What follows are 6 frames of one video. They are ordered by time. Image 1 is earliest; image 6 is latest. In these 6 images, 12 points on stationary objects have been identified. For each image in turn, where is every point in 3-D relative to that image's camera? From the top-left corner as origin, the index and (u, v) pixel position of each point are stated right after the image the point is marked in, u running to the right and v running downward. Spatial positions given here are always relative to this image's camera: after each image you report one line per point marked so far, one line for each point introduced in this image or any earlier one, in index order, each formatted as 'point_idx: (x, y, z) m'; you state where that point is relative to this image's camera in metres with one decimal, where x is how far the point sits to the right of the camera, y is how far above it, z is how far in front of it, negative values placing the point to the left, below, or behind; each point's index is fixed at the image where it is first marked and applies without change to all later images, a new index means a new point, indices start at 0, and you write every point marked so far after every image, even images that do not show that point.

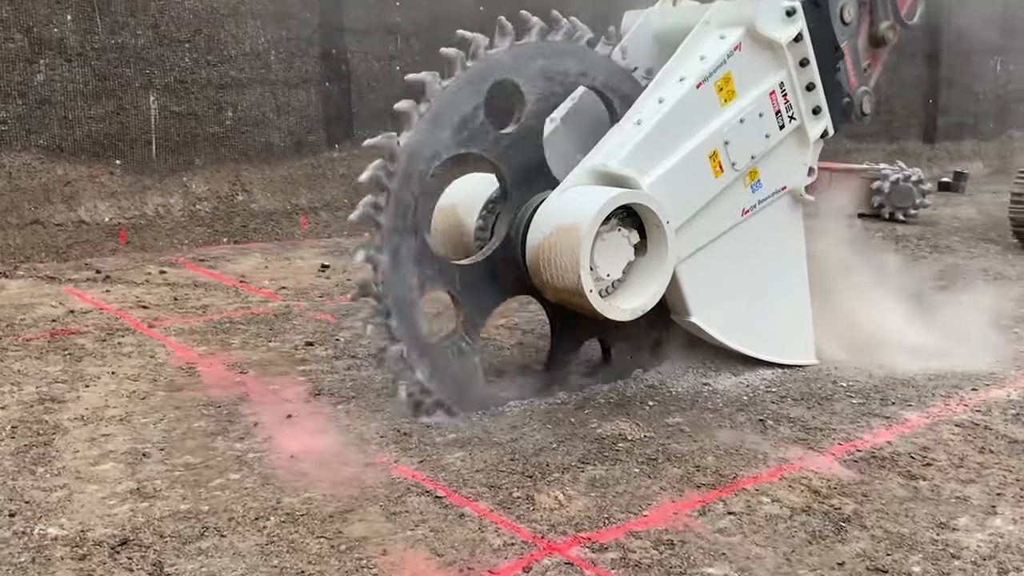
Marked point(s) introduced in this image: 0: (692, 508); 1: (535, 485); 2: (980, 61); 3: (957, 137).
0: (+0.5, -0.6, +2.6) m
1: (+0.1, -0.5, +2.7) m
2: (+5.4, +2.7, +12.1) m
3: (+5.2, +1.8, +12.1) m
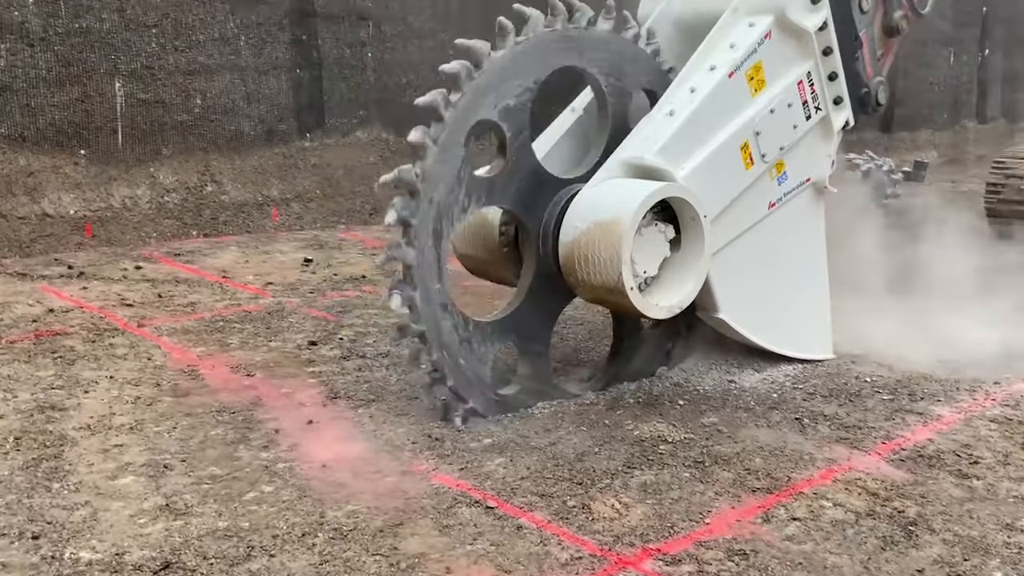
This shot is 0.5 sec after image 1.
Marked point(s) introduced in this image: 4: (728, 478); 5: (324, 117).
0: (+0.6, -0.6, +2.5) m
1: (+0.2, -0.5, +2.6) m
2: (+5.0, +2.8, +12.3) m
3: (+4.7, +1.9, +12.3) m
4: (+0.6, -0.5, +2.7) m
5: (-1.4, +1.3, +7.7) m
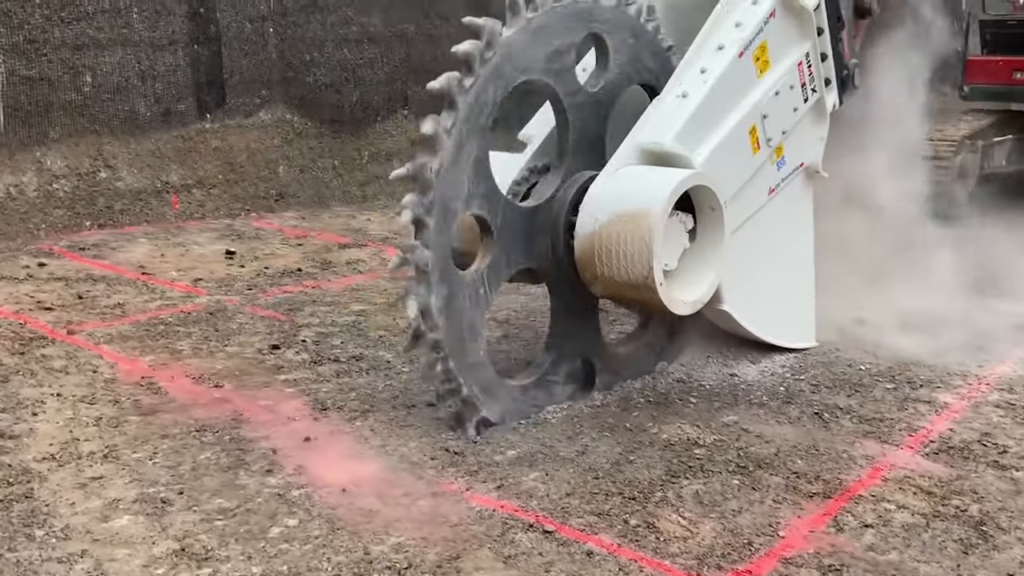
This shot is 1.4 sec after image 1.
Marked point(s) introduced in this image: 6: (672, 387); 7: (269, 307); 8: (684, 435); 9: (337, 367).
0: (+0.7, -0.5, +2.4) m
1: (+0.3, -0.5, +2.4) m
2: (+3.6, +3.1, +12.6) m
3: (+3.4, +2.2, +12.6) m
4: (+0.7, -0.5, +2.6) m
5: (-2.0, +1.4, +7.2) m
6: (+0.5, -0.3, +3.3) m
7: (-1.0, -0.1, +4.2) m
8: (+0.5, -0.4, +2.9) m
9: (-0.6, -0.3, +3.4) m
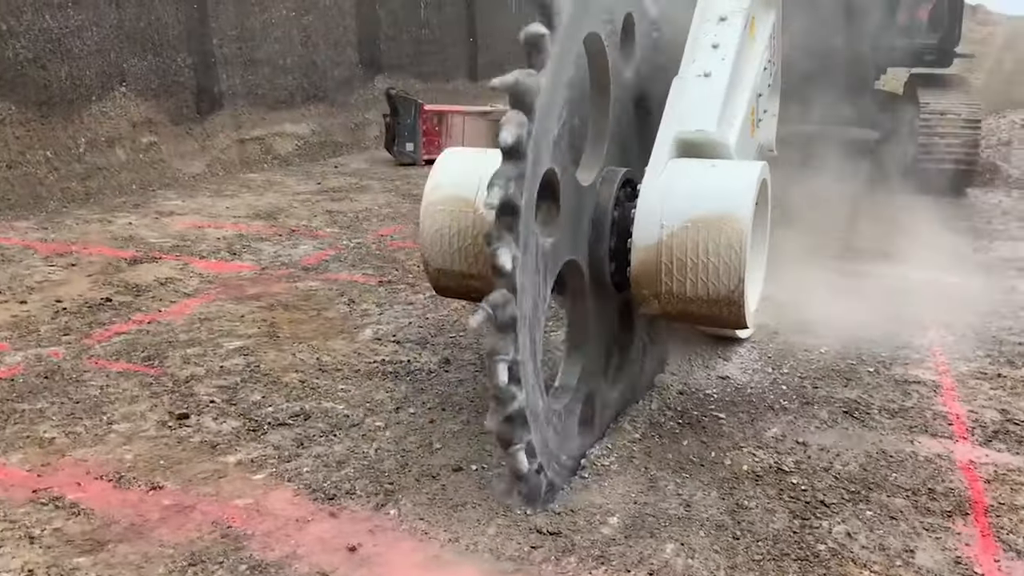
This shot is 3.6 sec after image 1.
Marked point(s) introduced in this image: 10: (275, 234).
0: (+1.0, -0.6, +2.2) m
1: (+0.6, -0.6, +2.0) m
2: (-0.1, +3.6, +12.6) m
3: (-0.2, +2.6, +12.5) m
4: (+0.9, -0.5, +2.3) m
5: (-3.4, +1.2, +5.6) m
6: (+0.5, -0.3, +2.9) m
7: (-1.3, -0.2, +3.3) m
8: (+0.6, -0.4, +2.6) m
9: (-0.6, -0.4, +2.7) m
10: (-1.2, +0.3, +5.3) m
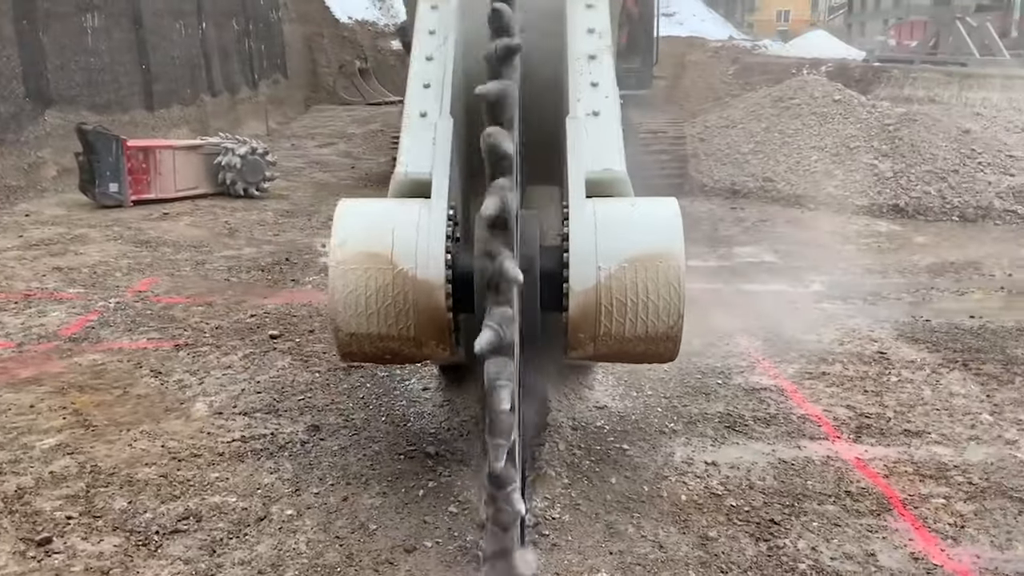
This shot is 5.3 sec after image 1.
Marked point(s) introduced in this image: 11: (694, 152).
0: (+1.0, -0.6, +2.4) m
1: (+0.6, -0.6, +2.1) m
2: (-4.0, +3.1, +11.8) m
3: (-3.9, +2.1, +11.7) m
4: (+0.8, -0.5, +2.5) m
5: (-4.5, +0.6, +4.2) m
6: (+0.2, -0.4, +2.9) m
7: (-1.6, -0.5, +2.7) m
8: (+0.5, -0.5, +2.6) m
9: (-0.7, -0.6, +2.3) m
10: (-2.3, -0.1, +4.6) m
11: (+1.6, +1.2, +8.8) m
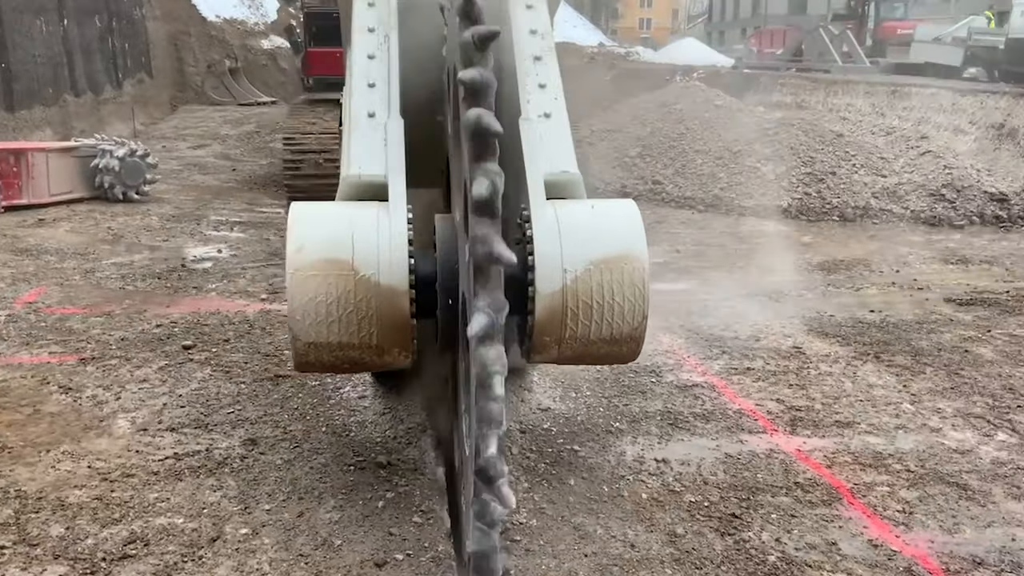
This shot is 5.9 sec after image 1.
0: (+0.9, -0.6, +2.5) m
1: (+0.6, -0.6, +2.2) m
2: (-5.3, +3.0, +11.2) m
3: (-5.3, +2.0, +11.1) m
4: (+0.7, -0.5, +2.6) m
5: (-4.8, +0.5, +3.5) m
6: (+0.1, -0.4, +2.9) m
7: (-1.7, -0.5, +2.4) m
8: (+0.3, -0.5, +2.6) m
9: (-0.8, -0.6, +2.2) m
10: (-2.6, -0.1, +4.3) m
11: (+0.6, +1.2, +8.9) m
